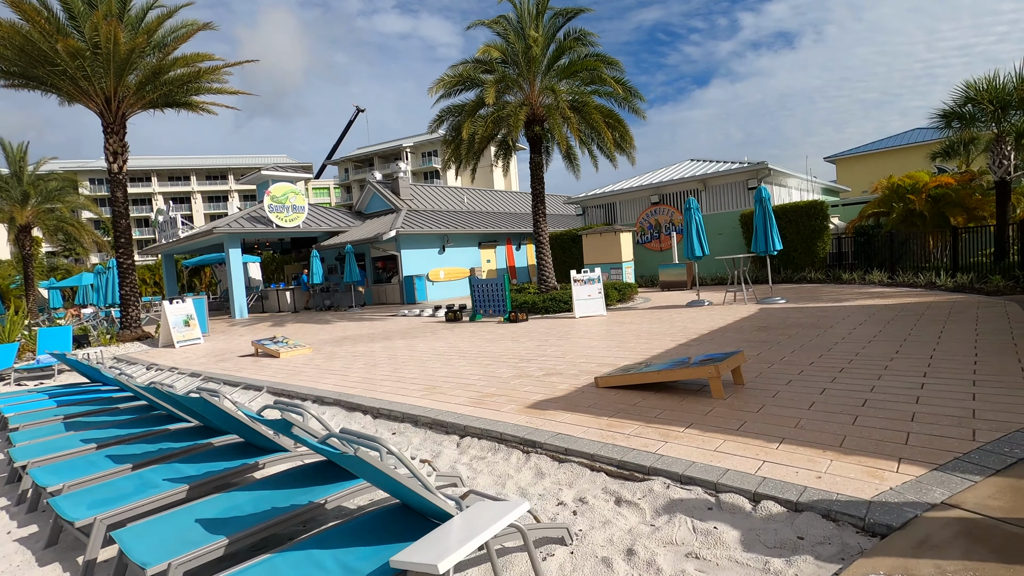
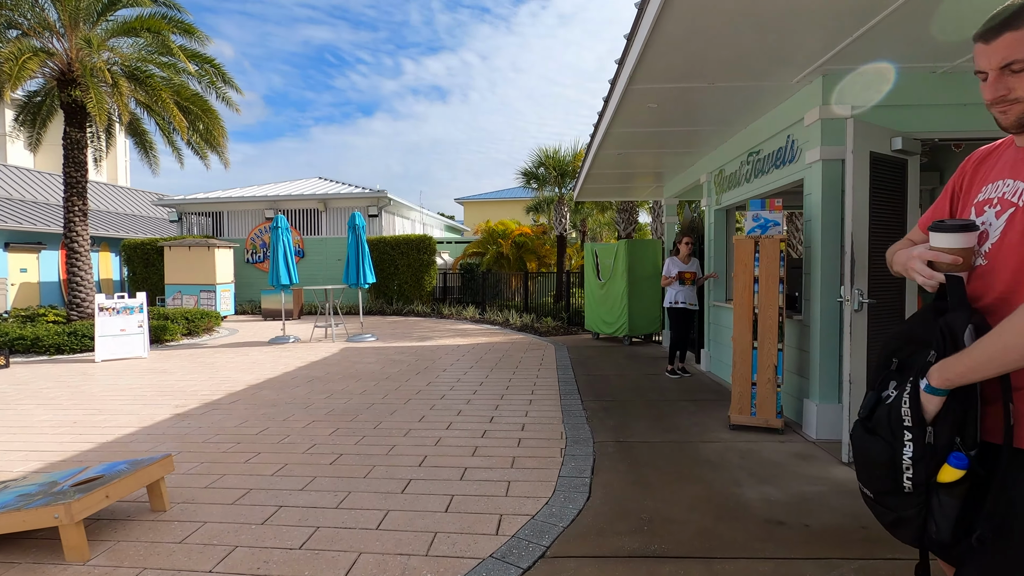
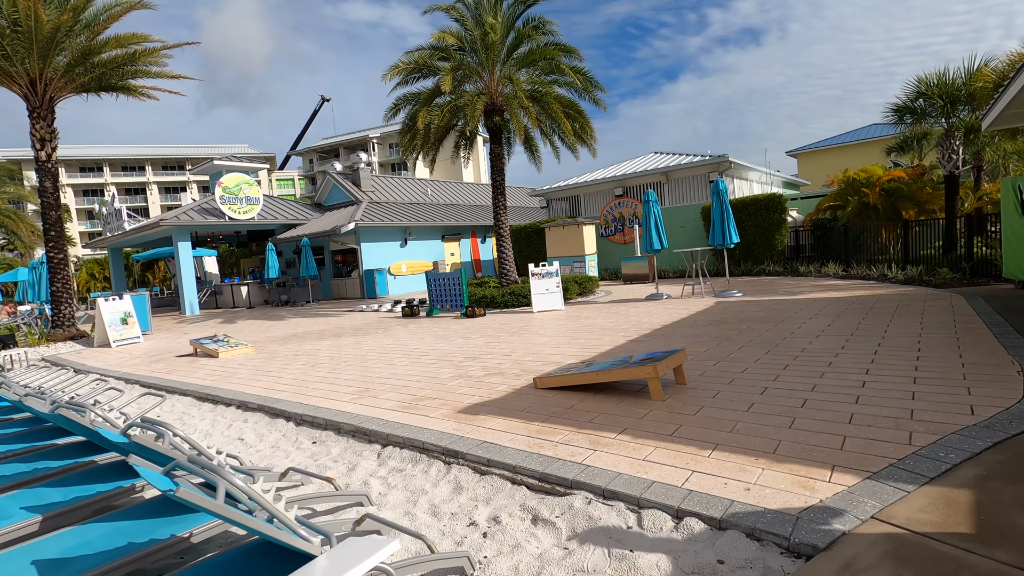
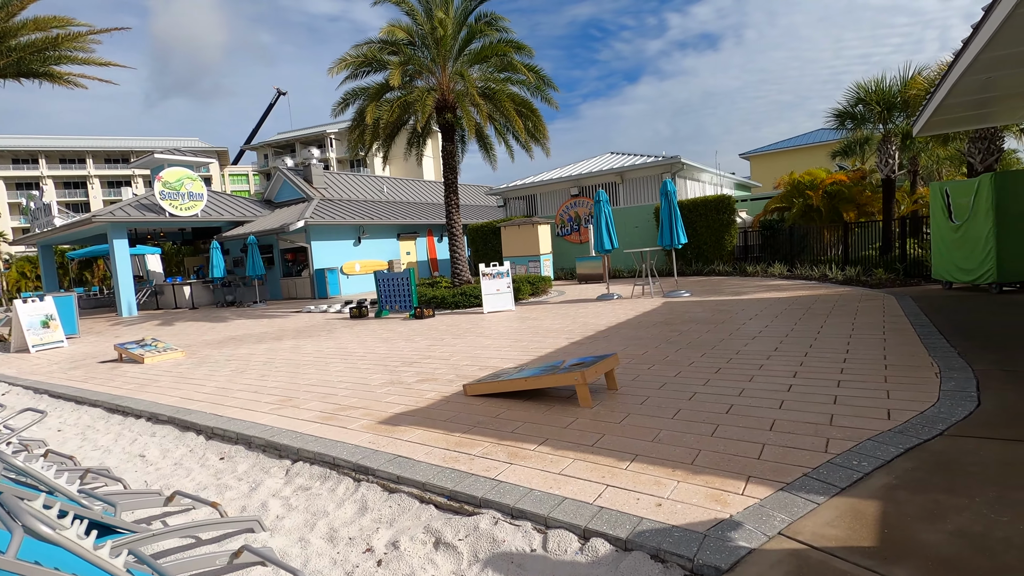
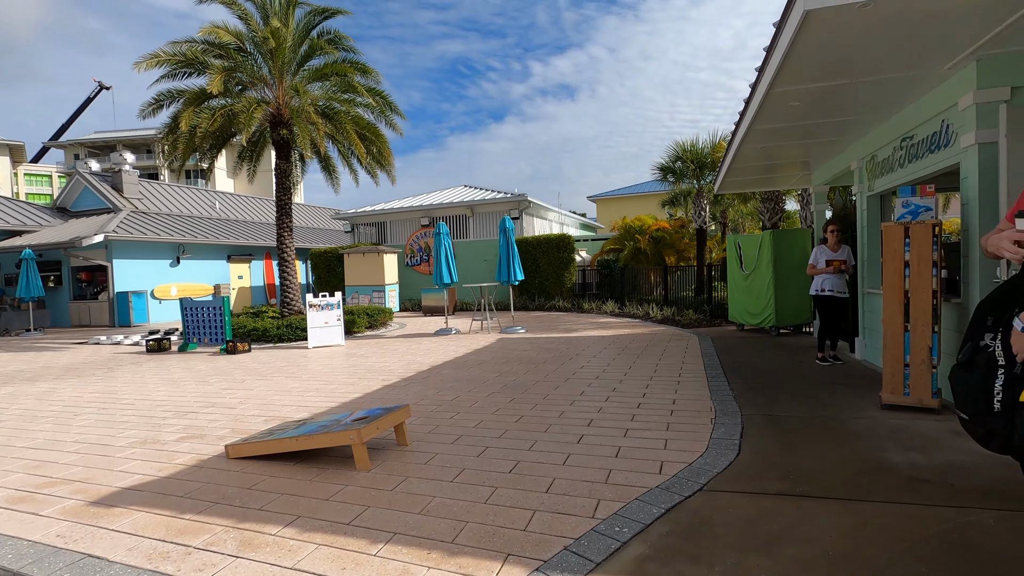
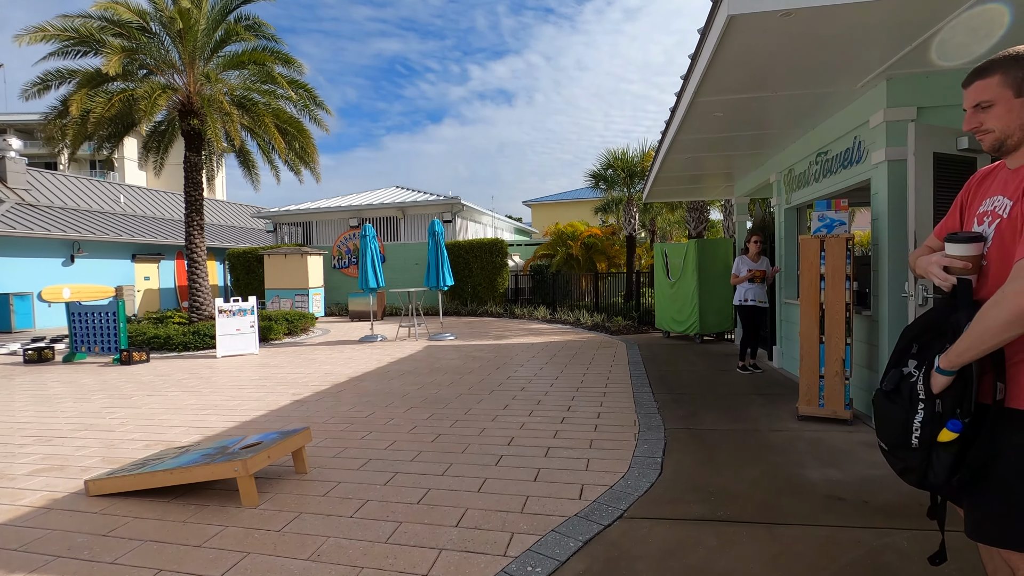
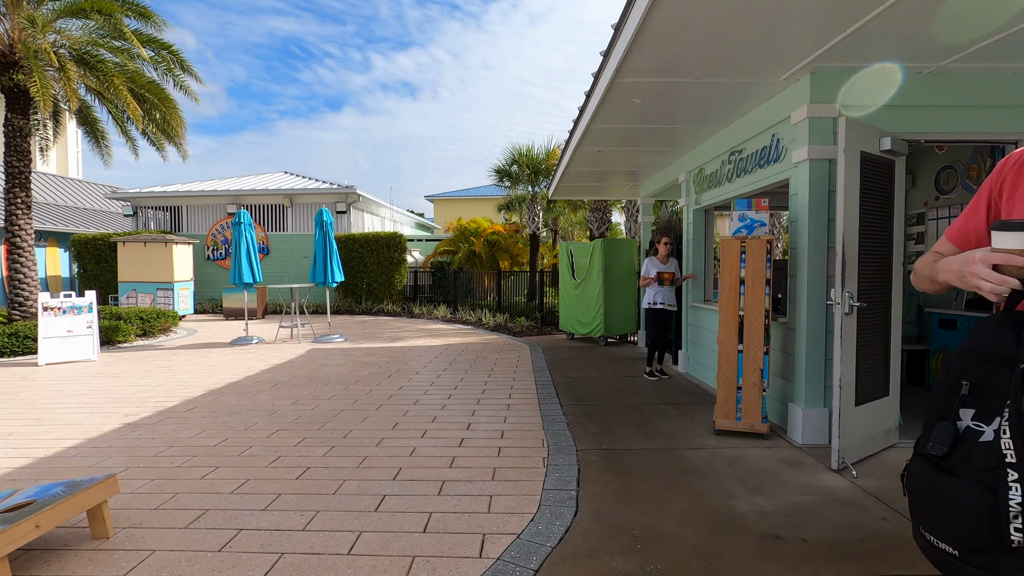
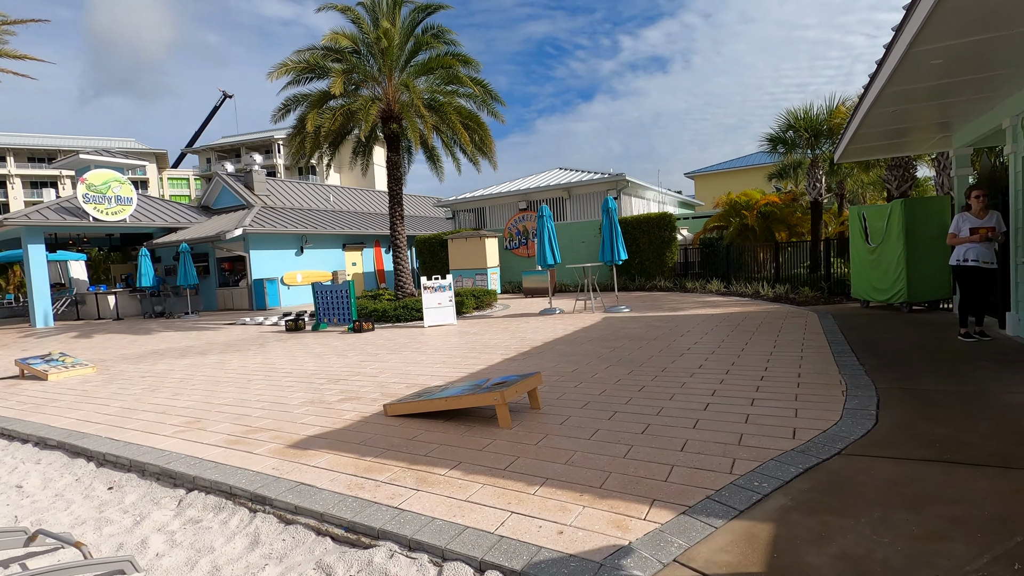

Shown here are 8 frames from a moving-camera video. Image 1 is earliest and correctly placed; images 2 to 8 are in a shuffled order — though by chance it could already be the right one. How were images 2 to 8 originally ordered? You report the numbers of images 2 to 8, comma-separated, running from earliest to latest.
3, 4, 8, 5, 6, 2, 7
